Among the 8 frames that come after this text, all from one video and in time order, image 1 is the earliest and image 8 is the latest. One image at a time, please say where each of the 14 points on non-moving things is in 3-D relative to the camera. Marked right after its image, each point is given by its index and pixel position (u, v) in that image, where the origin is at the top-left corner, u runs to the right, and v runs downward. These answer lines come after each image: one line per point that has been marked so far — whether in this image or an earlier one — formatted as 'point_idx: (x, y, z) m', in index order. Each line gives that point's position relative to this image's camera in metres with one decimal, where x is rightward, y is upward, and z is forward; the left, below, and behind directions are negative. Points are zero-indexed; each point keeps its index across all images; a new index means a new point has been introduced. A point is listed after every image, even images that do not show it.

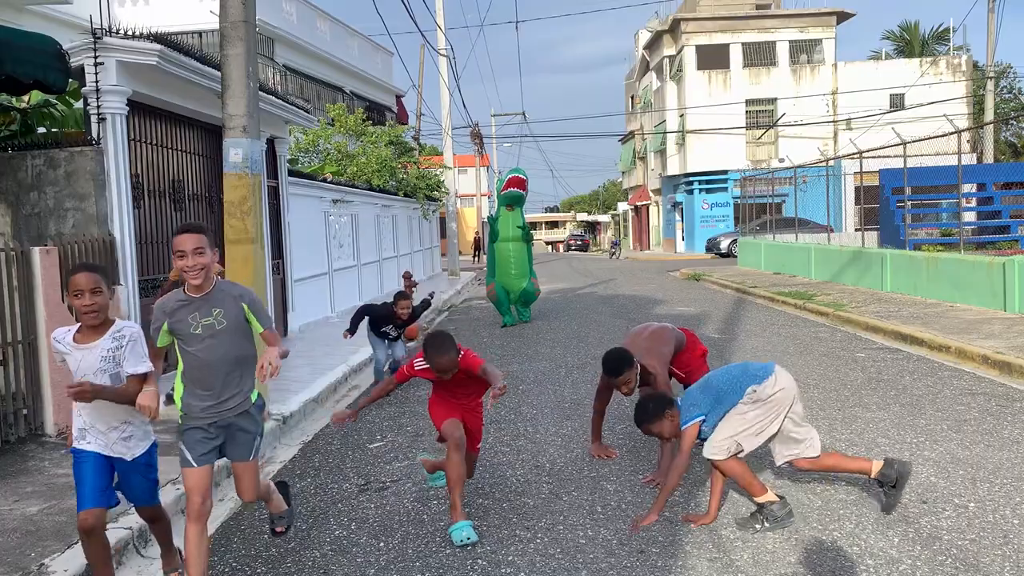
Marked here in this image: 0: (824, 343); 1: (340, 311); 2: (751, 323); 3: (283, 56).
0: (+3.2, -0.6, +9.1) m
1: (-2.6, -0.4, +13.5) m
2: (+2.9, -0.4, +10.9) m
3: (-4.7, +4.8, +18.4) m
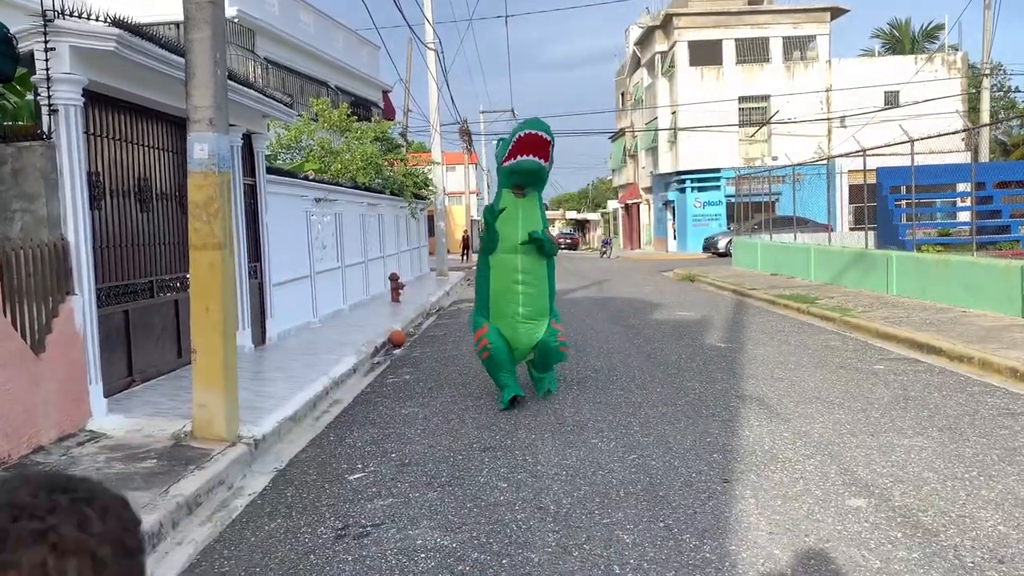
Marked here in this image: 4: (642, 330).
0: (+3.1, -0.6, +8.5) m
1: (-2.7, -0.4, +12.9) m
2: (+2.8, -0.5, +10.4) m
3: (-4.9, +4.7, +17.7) m
4: (+1.5, -0.5, +10.2) m
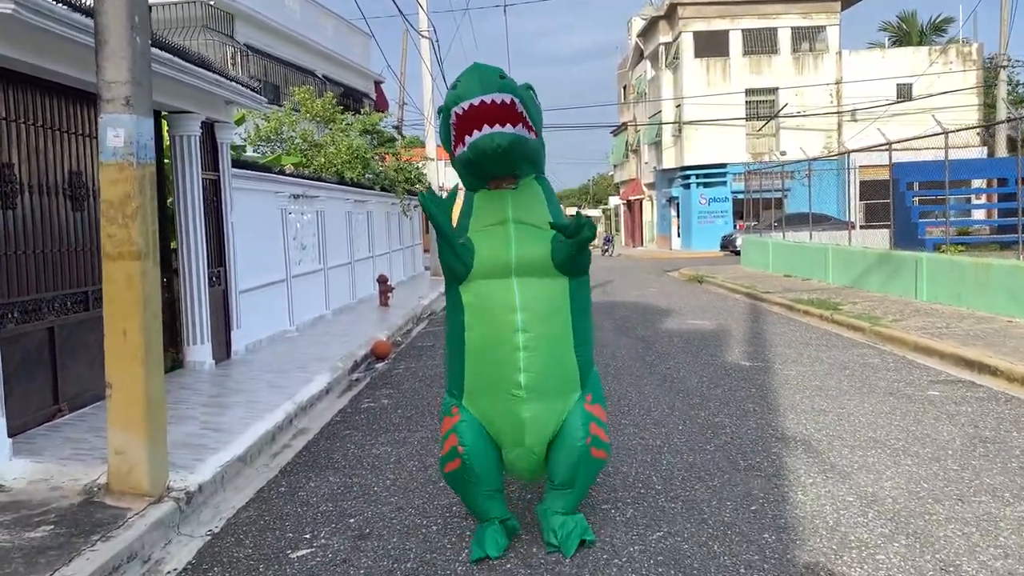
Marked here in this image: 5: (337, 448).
0: (+3.0, -0.7, +7.4) m
1: (-2.8, -0.5, +11.7) m
2: (+2.7, -0.6, +9.2) m
3: (-5.0, +4.7, +16.5) m
4: (+1.4, -0.6, +9.1) m
5: (-1.2, -1.1, +6.0) m
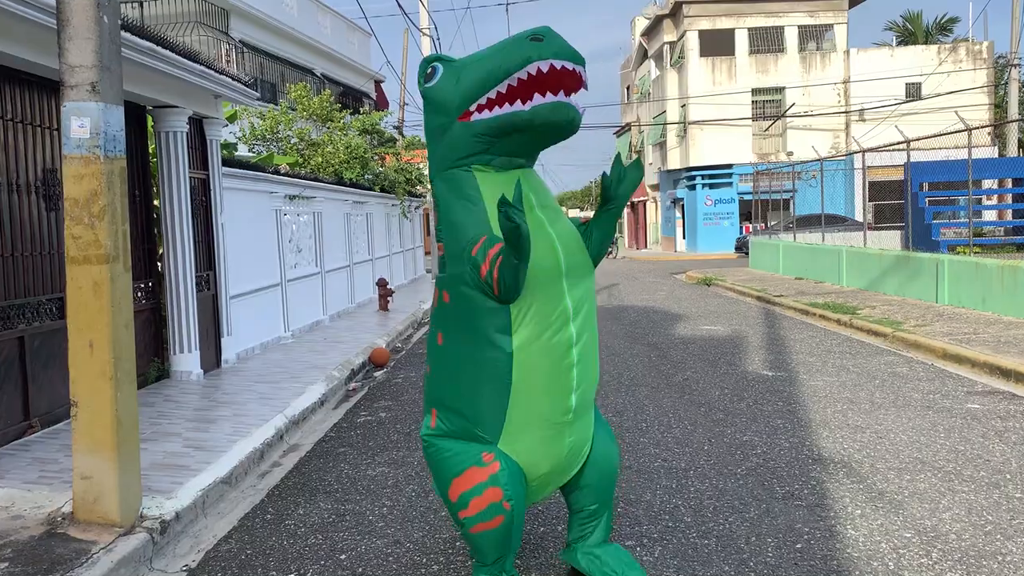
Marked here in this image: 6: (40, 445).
0: (+3.1, -0.8, +6.9) m
1: (-2.7, -0.5, +11.3) m
2: (+2.8, -0.6, +8.8) m
3: (-4.9, +4.6, +16.1) m
4: (+1.5, -0.6, +8.6) m
5: (-1.1, -1.1, +5.5) m
6: (-2.9, -1.0, +5.6) m
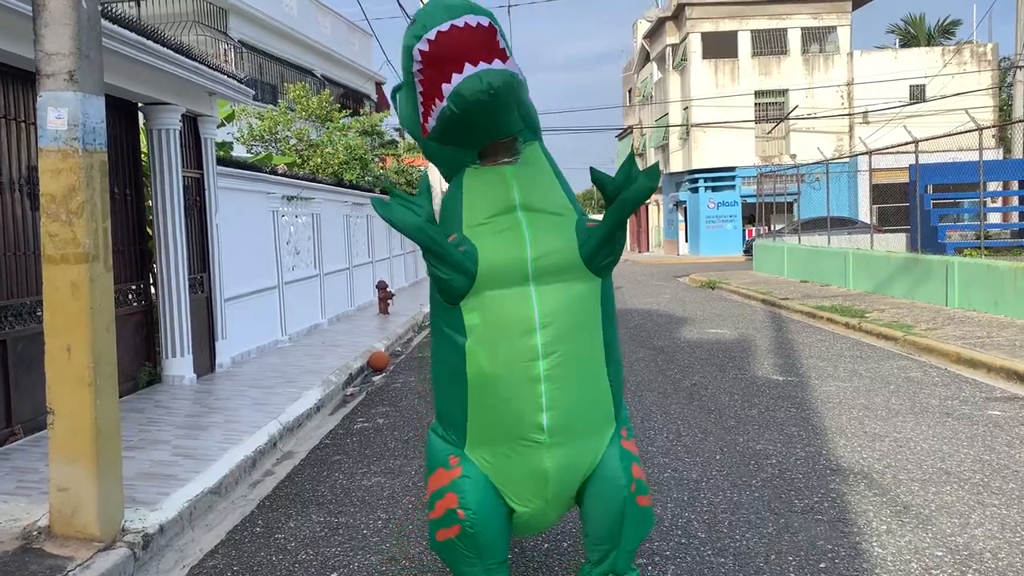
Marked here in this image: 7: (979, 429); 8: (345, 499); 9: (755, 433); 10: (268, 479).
0: (+3.1, -0.8, +6.7) m
1: (-2.7, -0.6, +11.0) m
2: (+2.8, -0.6, +8.5) m
3: (-4.9, +4.6, +15.9) m
4: (+1.5, -0.6, +8.4) m
5: (-1.1, -1.1, +5.2) m
6: (-2.9, -1.0, +5.3) m
7: (+2.8, -0.8, +5.4) m
8: (-0.9, -1.1, +4.8) m
9: (+1.4, -0.8, +5.2) m
10: (-1.5, -1.2, +5.5) m
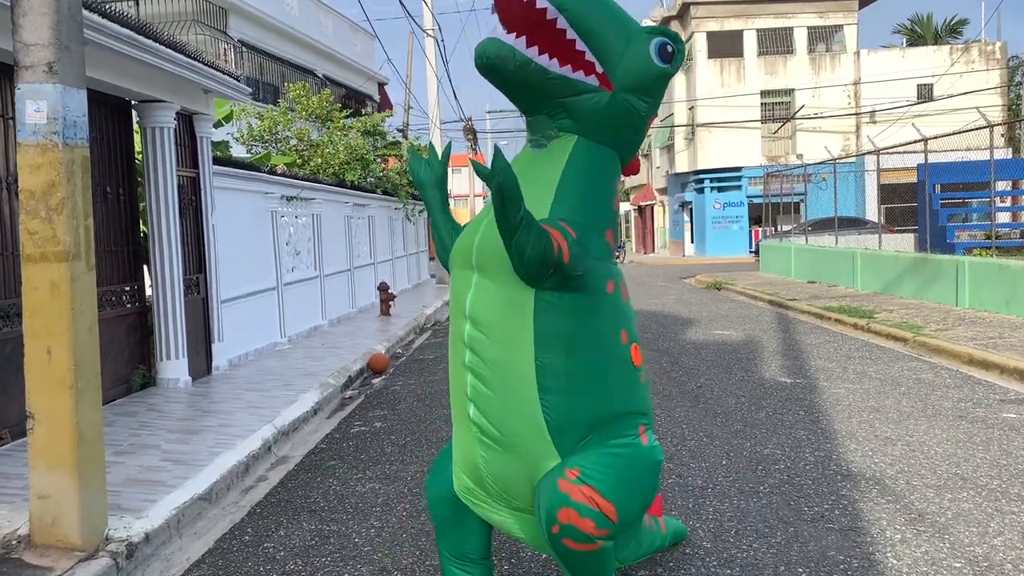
0: (+3.1, -0.8, +6.5) m
1: (-2.7, -0.6, +10.9) m
2: (+2.8, -0.6, +8.3) m
3: (-4.8, +4.5, +15.8) m
4: (+1.5, -0.6, +8.2) m
5: (-1.1, -1.1, +5.1) m
6: (-2.9, -1.0, +5.2) m
7: (+2.8, -0.8, +5.2) m
8: (-0.9, -1.1, +4.6) m
9: (+1.4, -0.8, +5.0) m
10: (-1.5, -1.2, +5.3) m
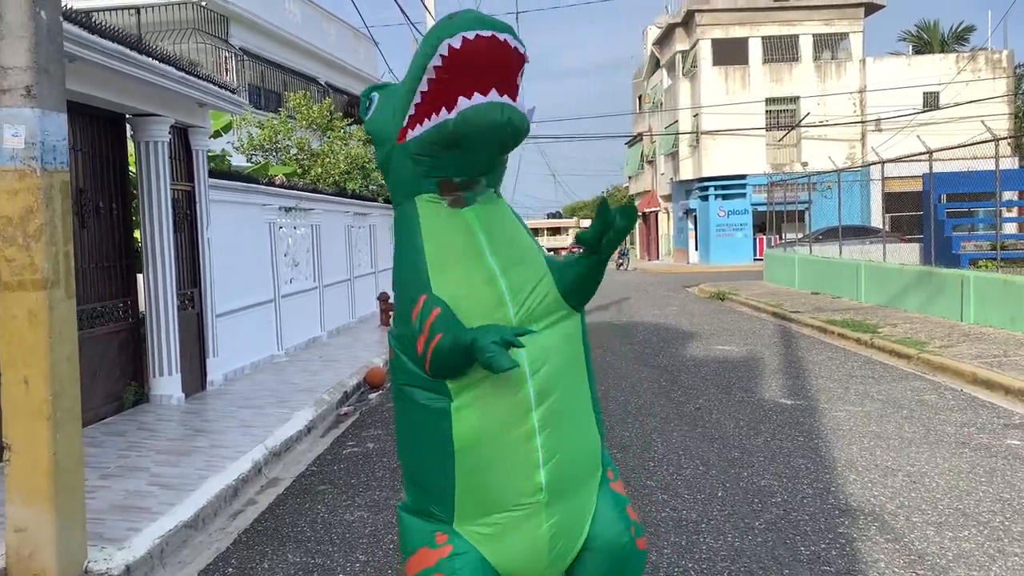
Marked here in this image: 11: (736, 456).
0: (+3.1, -0.9, +6.4) m
1: (-2.7, -0.7, +10.8) m
2: (+2.8, -0.8, +8.2) m
3: (-4.8, +4.4, +15.7) m
4: (+1.5, -0.8, +8.1) m
5: (-1.2, -1.2, +5.0) m
6: (-3.0, -1.1, +5.1) m
7: (+2.8, -1.0, +5.1) m
8: (-0.9, -1.2, +4.5) m
9: (+1.4, -1.0, +4.9) m
10: (-1.5, -1.3, +5.2) m
11: (+1.3, -1.0, +5.1) m
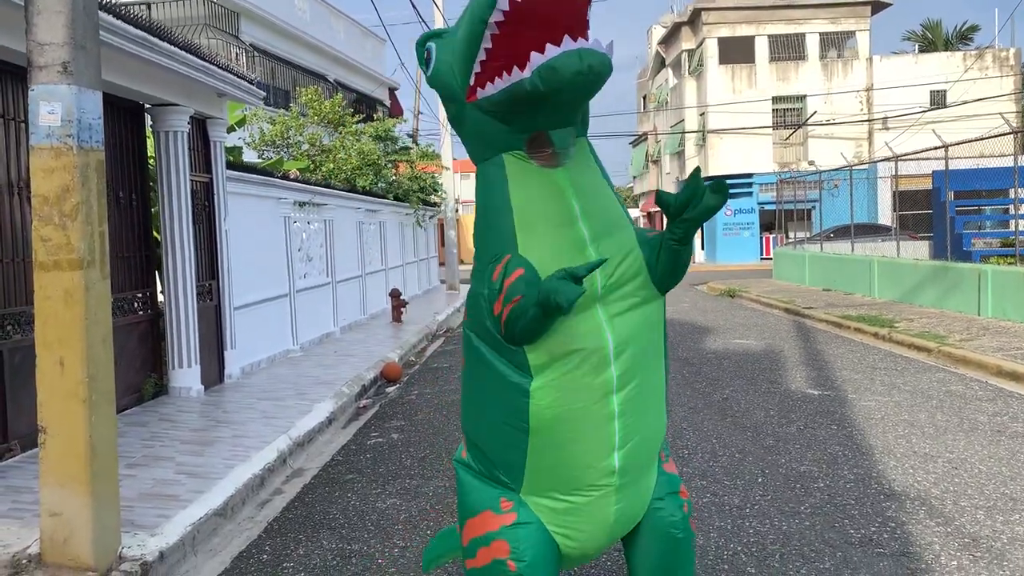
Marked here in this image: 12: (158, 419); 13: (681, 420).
0: (+3.3, -0.8, +6.3) m
1: (-2.5, -0.7, +10.8) m
2: (+3.0, -0.7, +8.2) m
3: (-4.6, +4.4, +15.7) m
4: (+1.7, -0.7, +8.0) m
5: (-1.0, -1.2, +4.9) m
6: (-2.8, -1.0, +5.0) m
7: (+2.9, -0.9, +5.0) m
8: (-0.8, -1.2, +4.4) m
9: (+1.5, -0.9, +4.8) m
10: (-1.4, -1.2, +5.2) m
11: (+1.5, -0.9, +5.1) m
12: (-2.6, -1.0, +6.6) m
13: (+1.1, -0.8, +5.7) m
